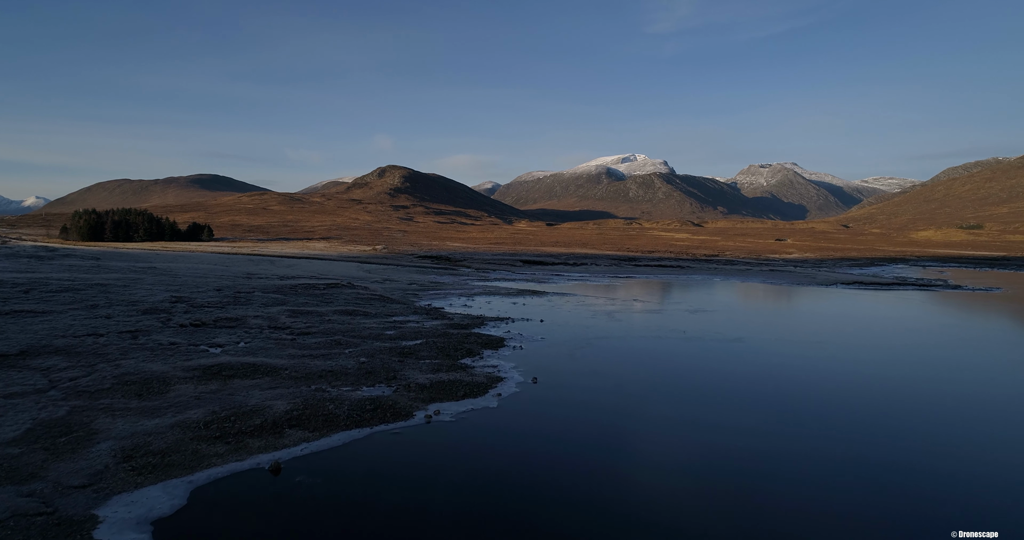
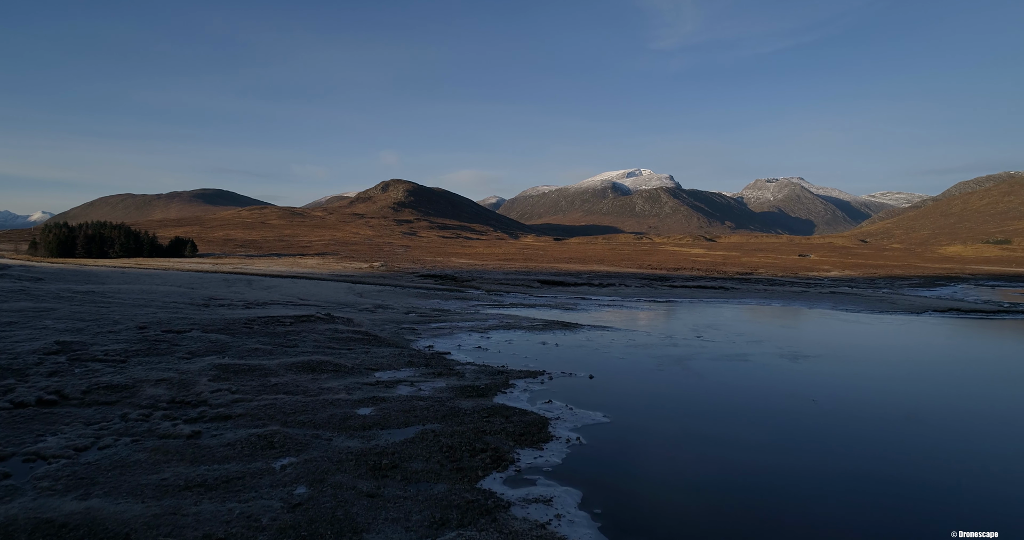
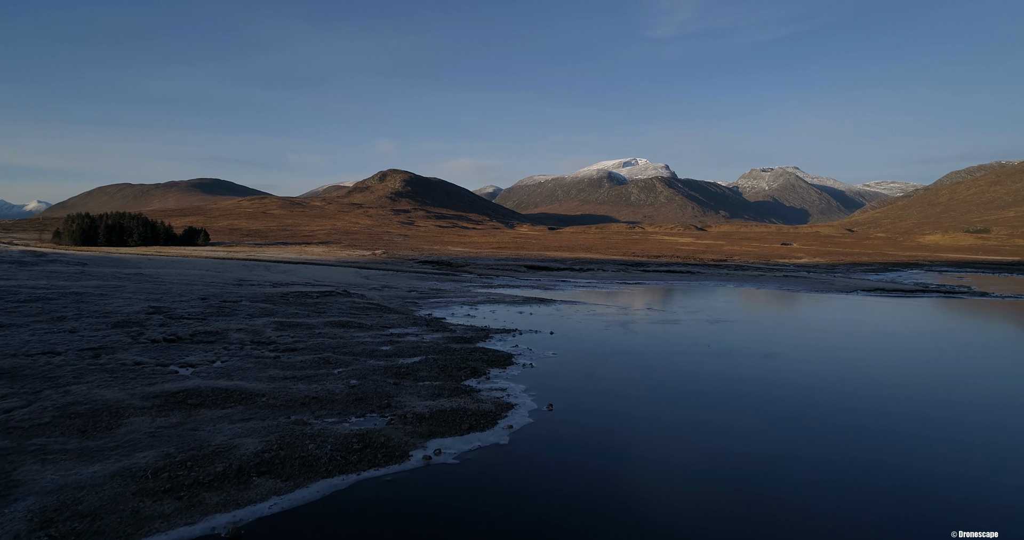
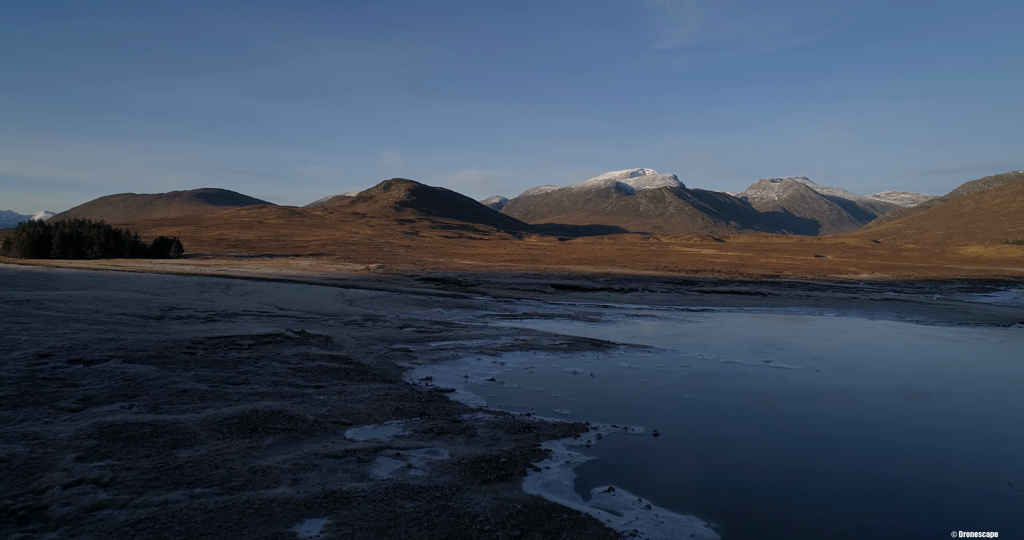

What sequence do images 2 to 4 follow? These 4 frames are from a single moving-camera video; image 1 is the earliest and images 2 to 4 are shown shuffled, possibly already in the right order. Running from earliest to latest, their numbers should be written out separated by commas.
3, 2, 4
